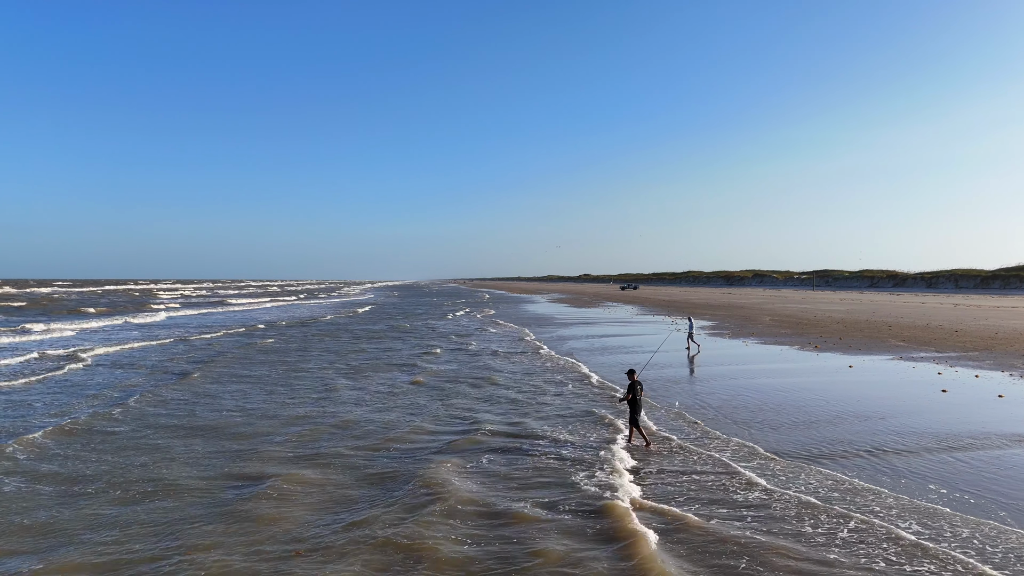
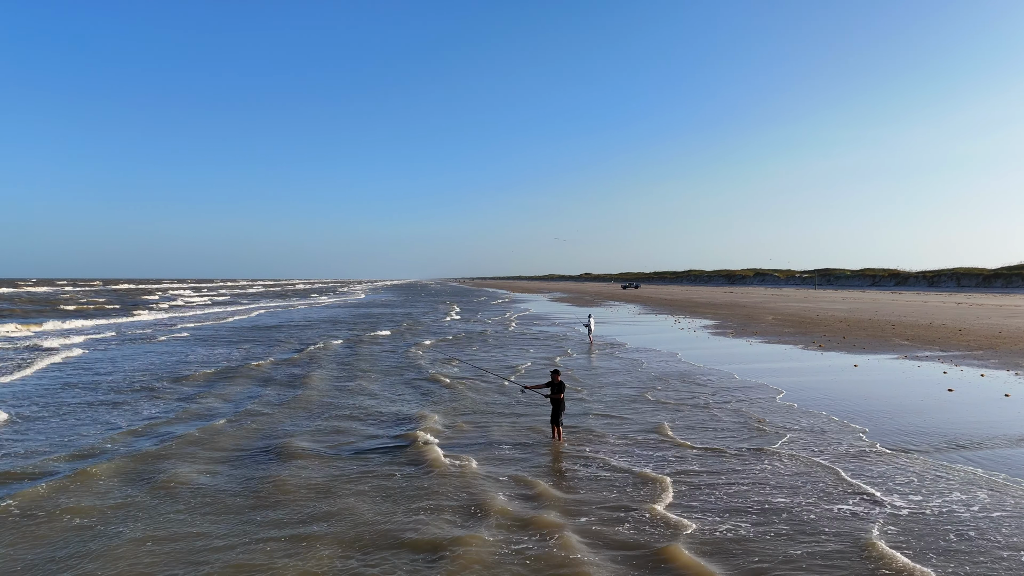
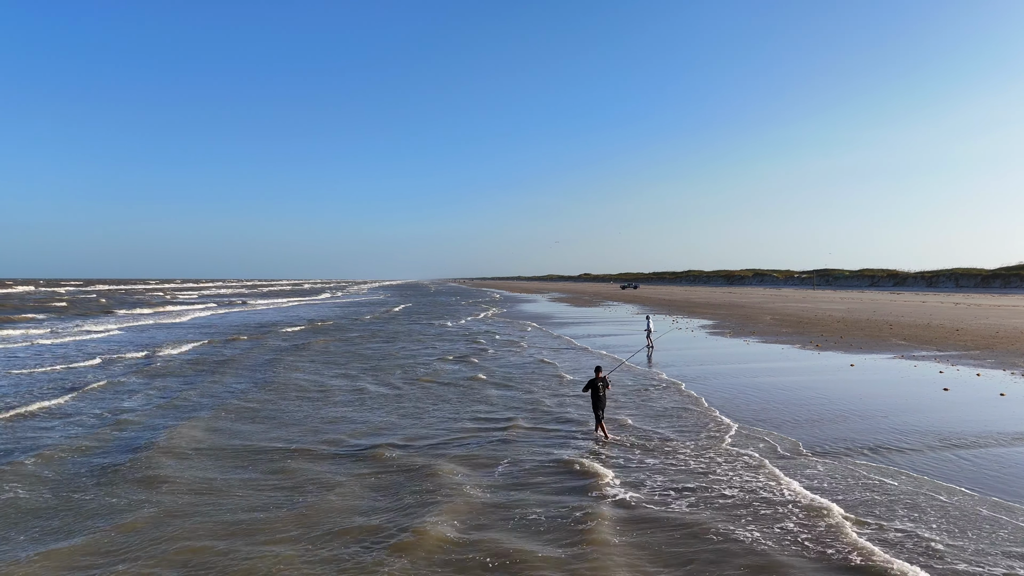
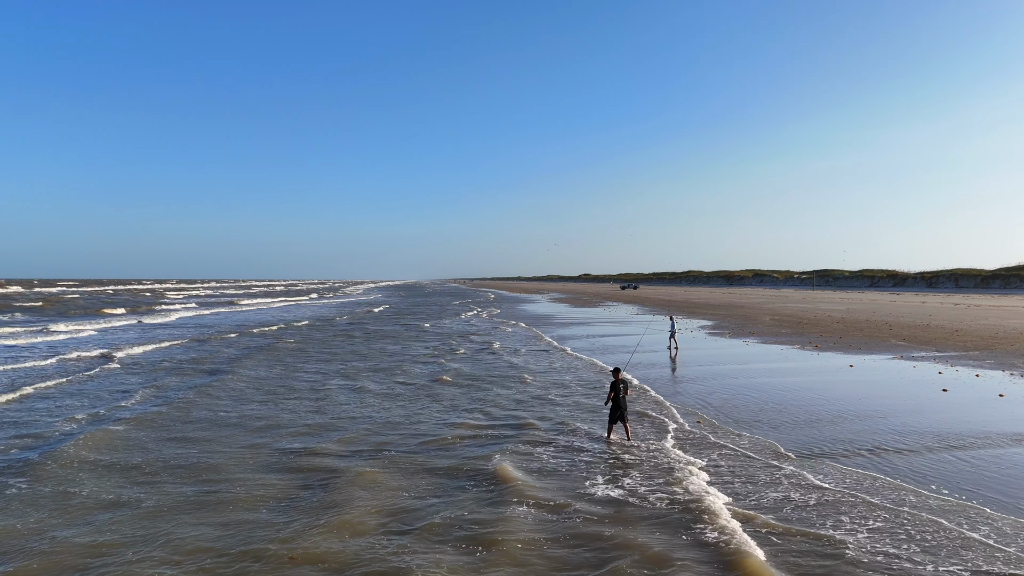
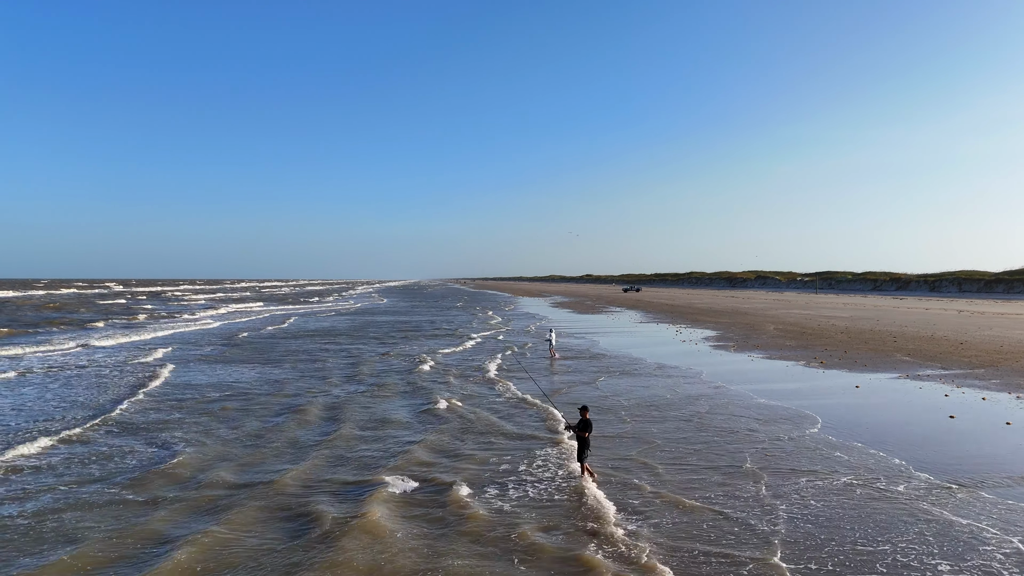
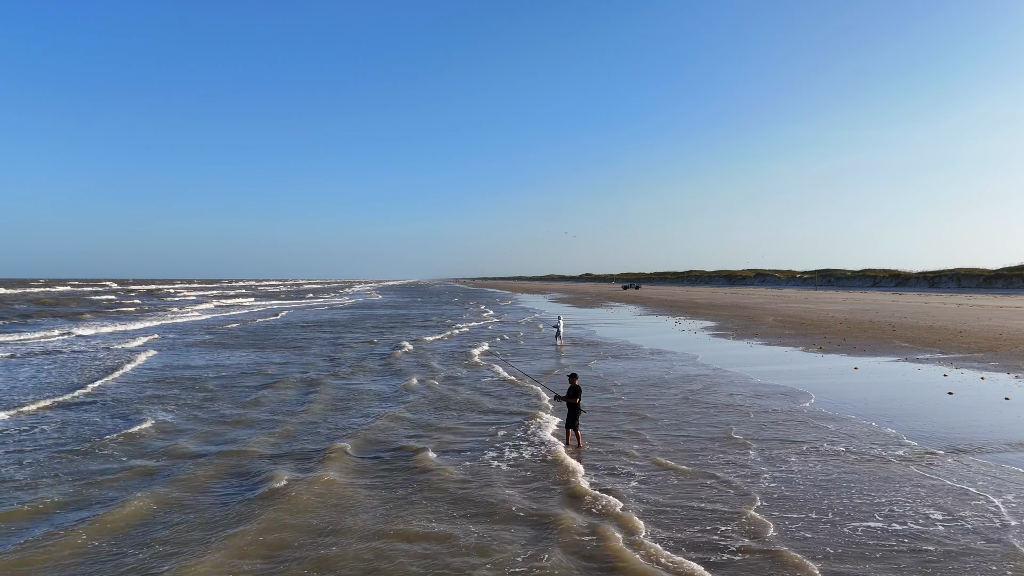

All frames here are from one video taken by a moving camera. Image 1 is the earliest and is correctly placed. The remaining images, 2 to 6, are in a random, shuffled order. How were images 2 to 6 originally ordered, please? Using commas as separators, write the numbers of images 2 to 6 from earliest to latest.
4, 3, 2, 6, 5
